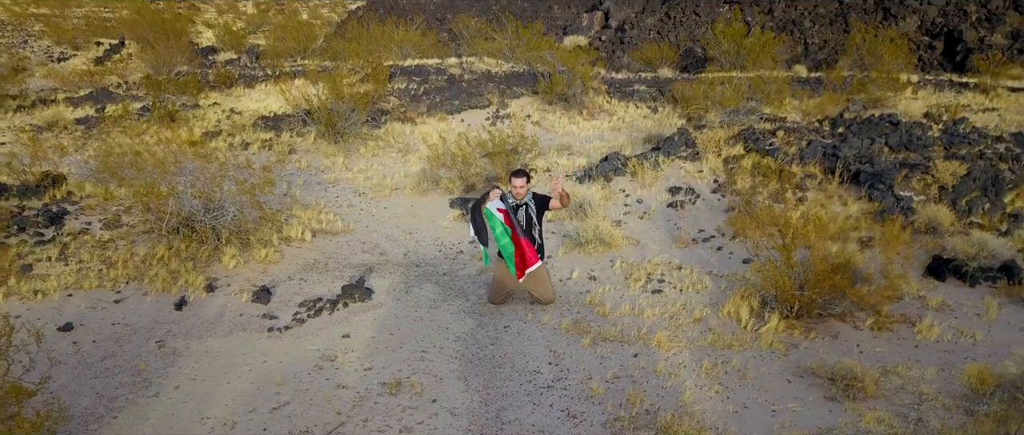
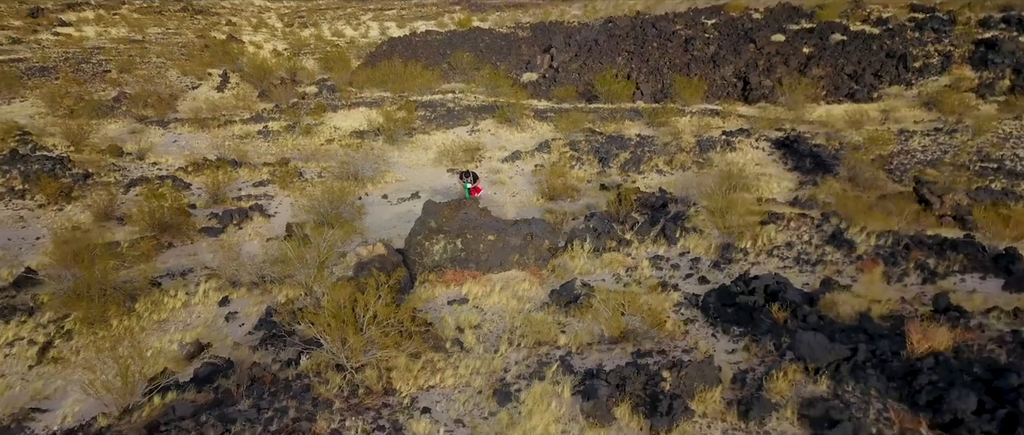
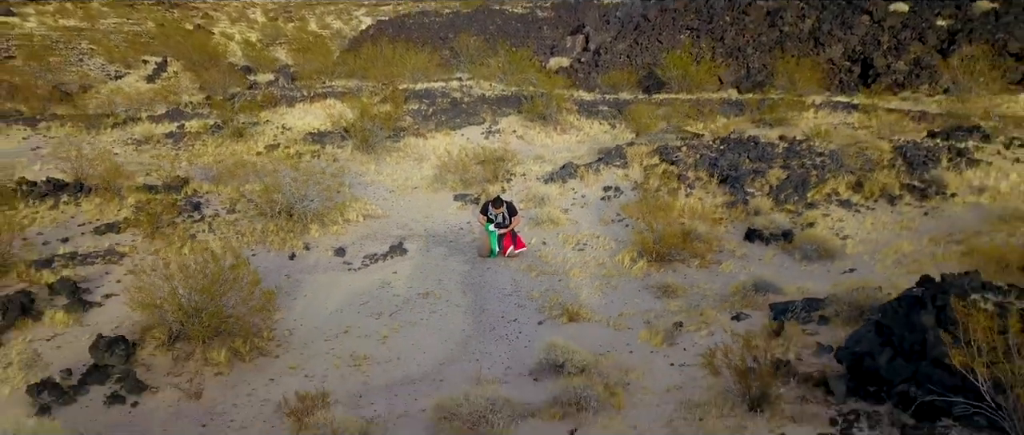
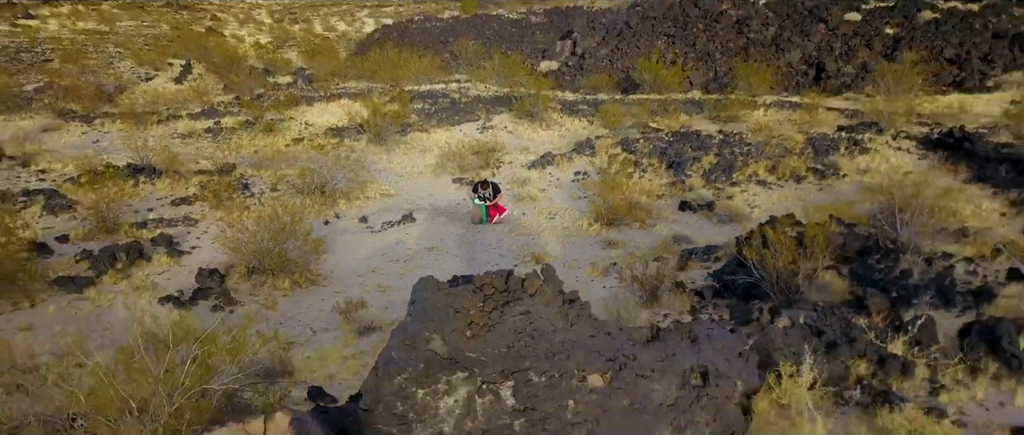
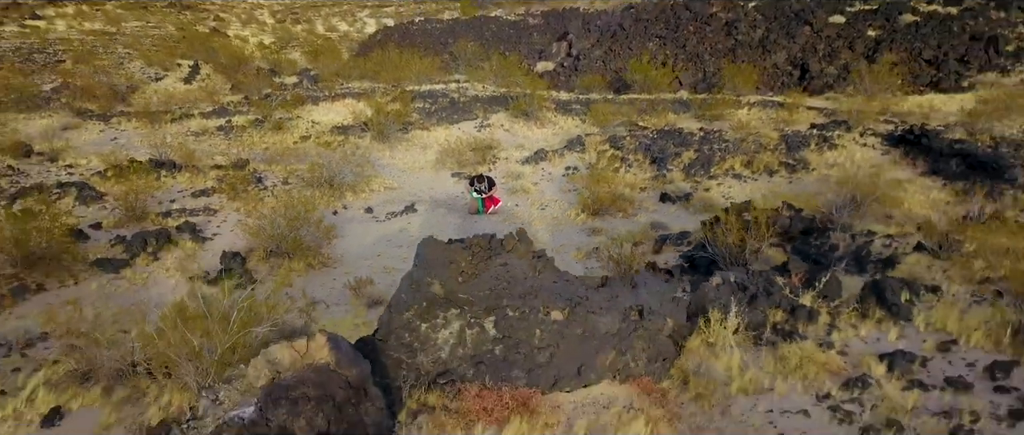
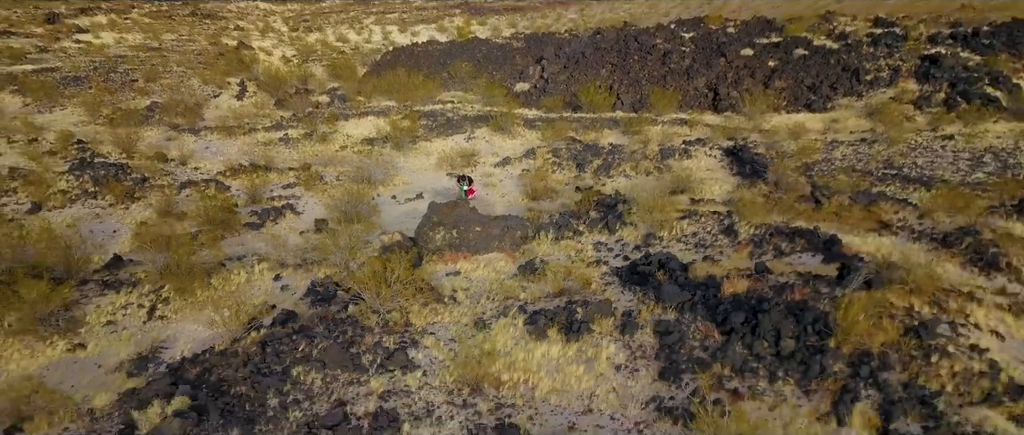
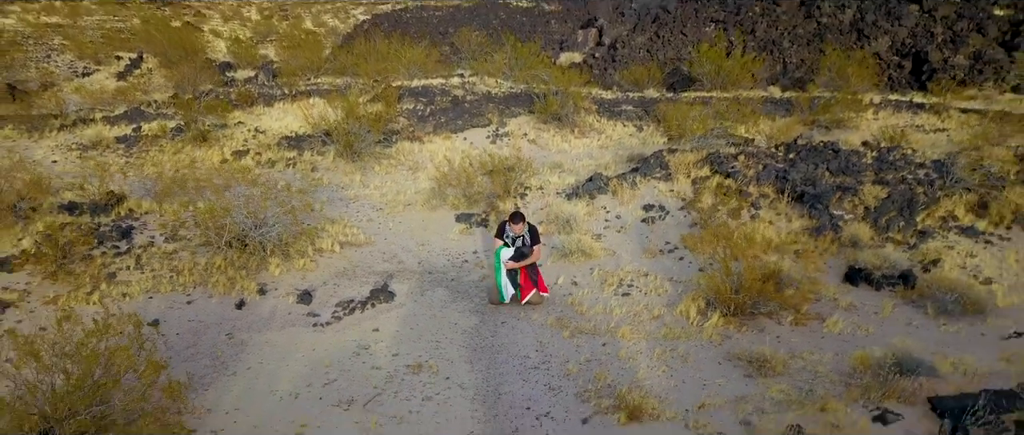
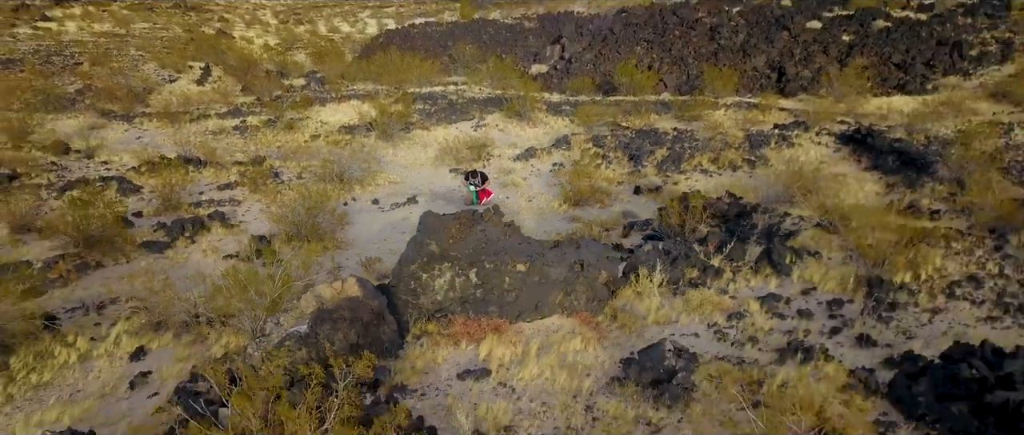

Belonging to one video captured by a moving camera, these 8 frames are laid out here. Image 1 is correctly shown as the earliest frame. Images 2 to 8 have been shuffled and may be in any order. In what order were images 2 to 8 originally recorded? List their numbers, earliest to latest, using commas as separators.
7, 3, 4, 5, 8, 2, 6
